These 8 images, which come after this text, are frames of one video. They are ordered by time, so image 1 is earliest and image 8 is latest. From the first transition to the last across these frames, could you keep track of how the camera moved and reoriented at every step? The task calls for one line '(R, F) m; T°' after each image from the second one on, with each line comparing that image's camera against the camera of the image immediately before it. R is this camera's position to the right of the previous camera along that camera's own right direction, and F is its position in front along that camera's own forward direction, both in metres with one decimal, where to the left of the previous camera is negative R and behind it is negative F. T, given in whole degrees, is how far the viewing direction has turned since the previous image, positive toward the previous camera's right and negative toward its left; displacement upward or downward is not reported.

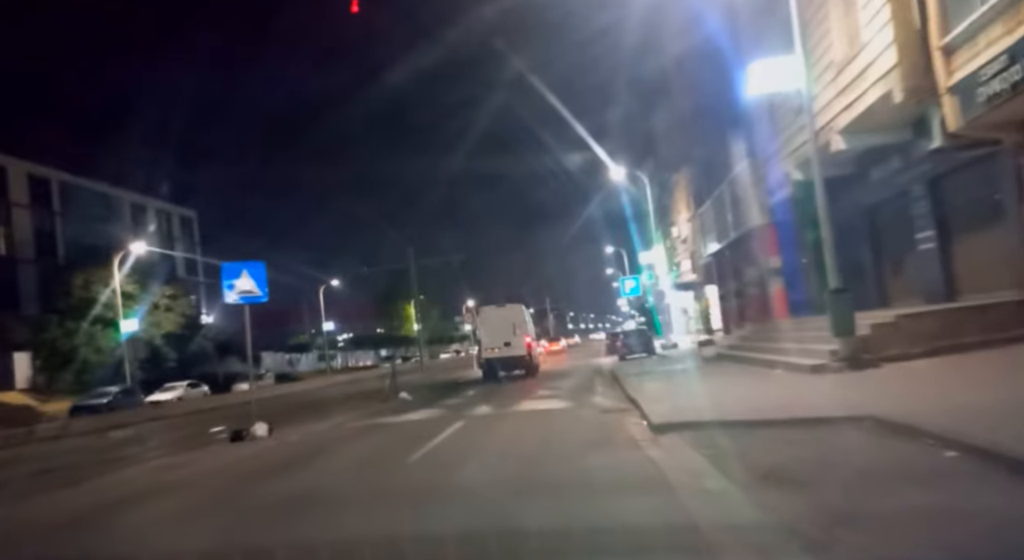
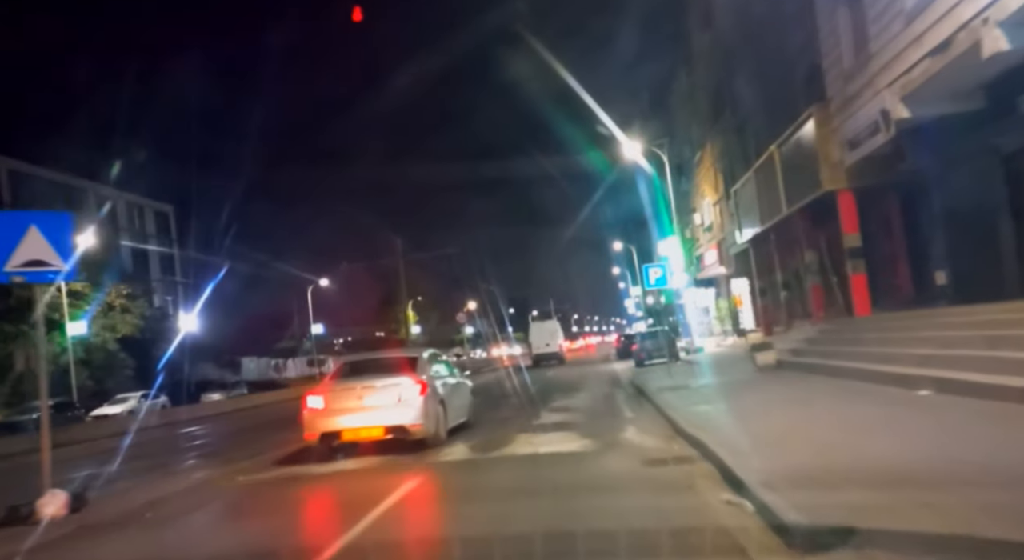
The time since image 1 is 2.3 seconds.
(+0.3, +6.6) m; 0°
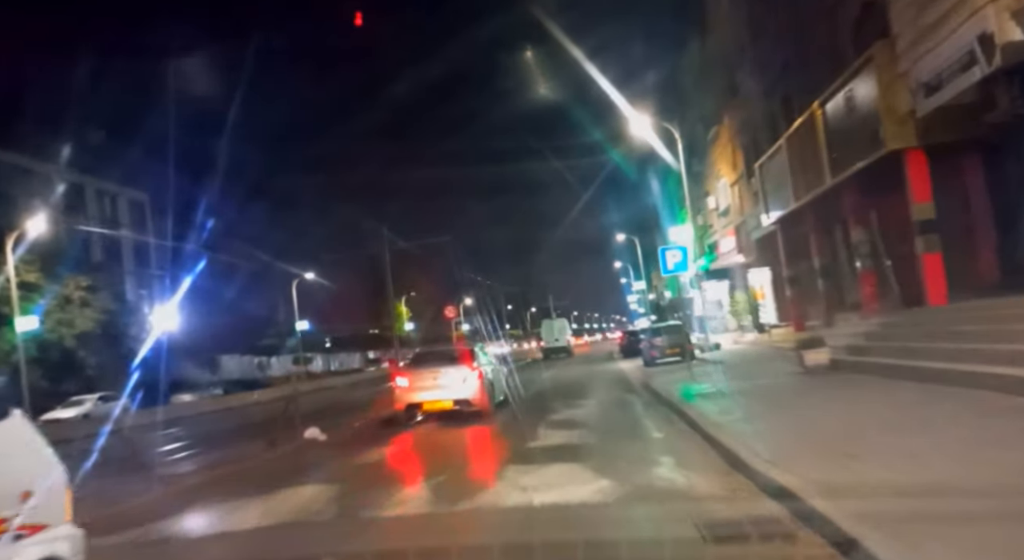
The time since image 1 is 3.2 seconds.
(+0.2, +4.1) m; 0°
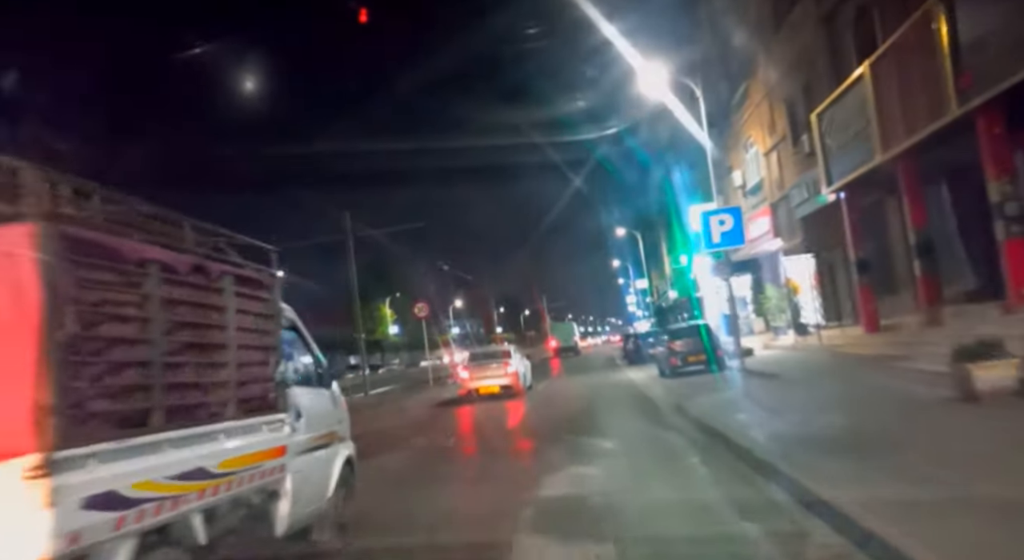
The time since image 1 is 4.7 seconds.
(+0.4, +7.1) m; 0°
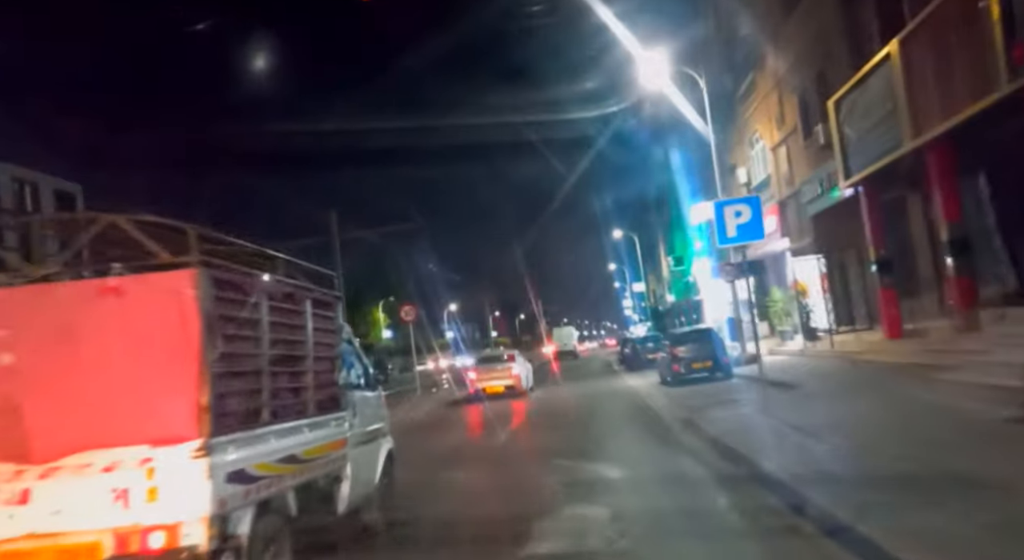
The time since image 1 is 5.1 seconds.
(+0.1, +1.8) m; 0°
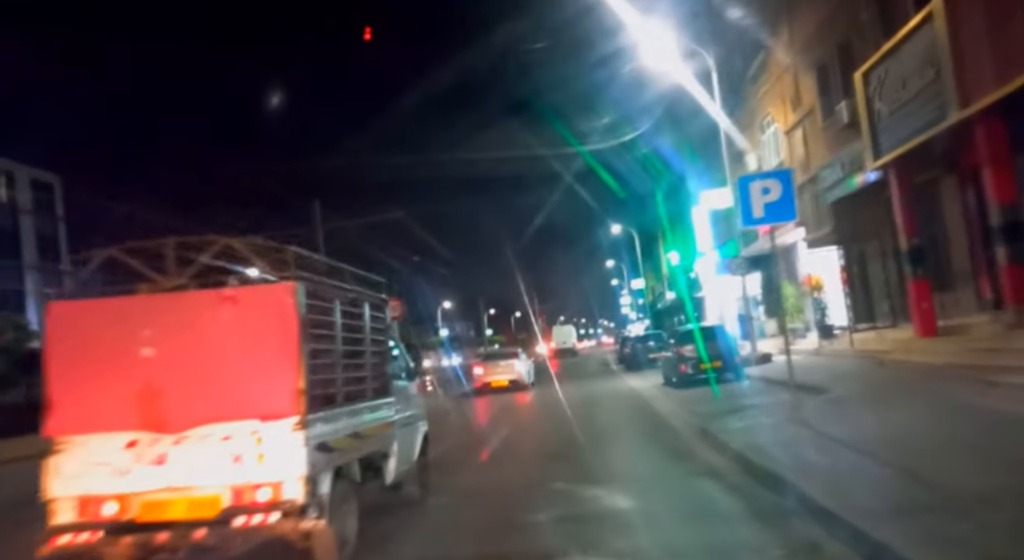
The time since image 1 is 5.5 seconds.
(+0.1, +2.1) m; 0°
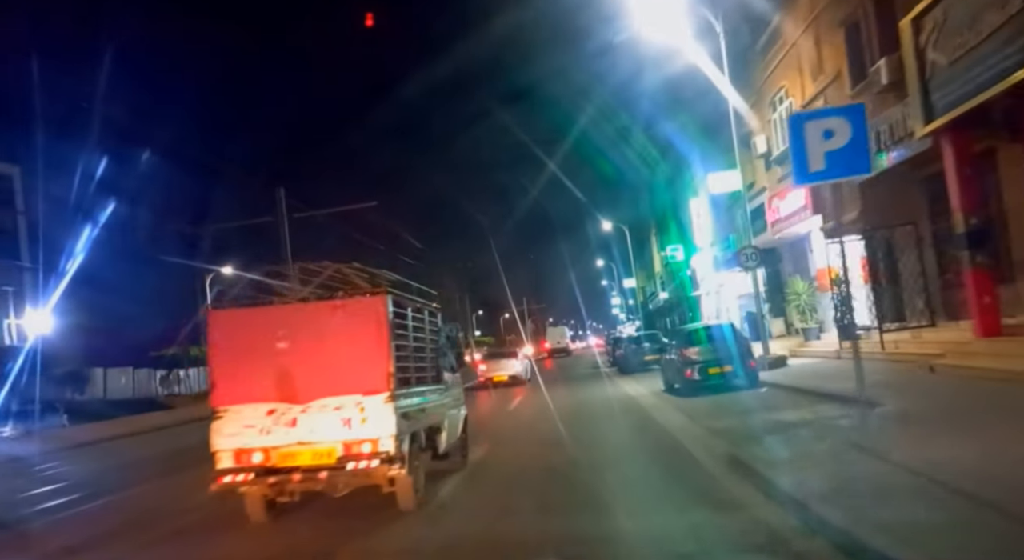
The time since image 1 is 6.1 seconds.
(+0.3, +3.3) m; +1°
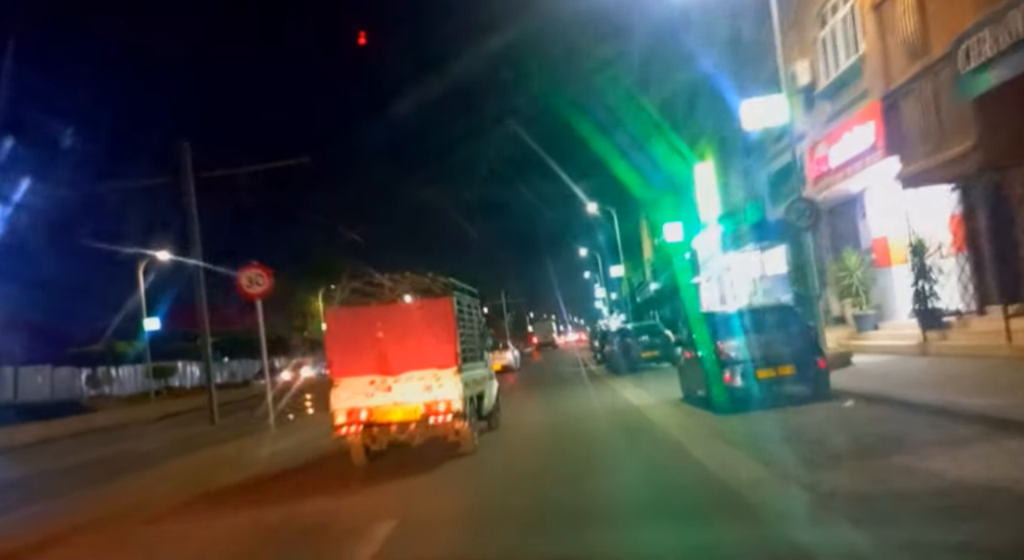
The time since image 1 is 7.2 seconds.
(+0.5, +6.9) m; +1°
